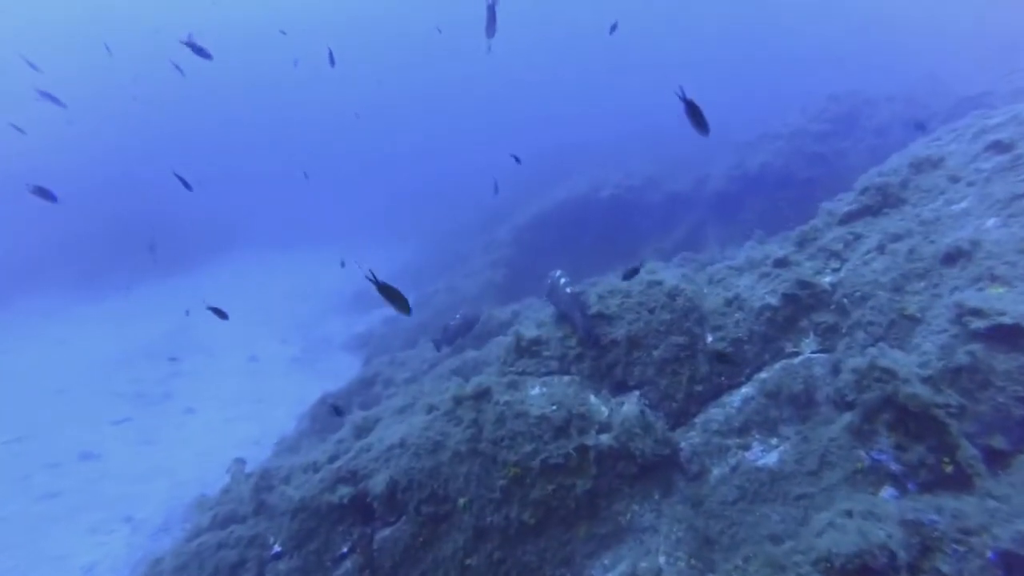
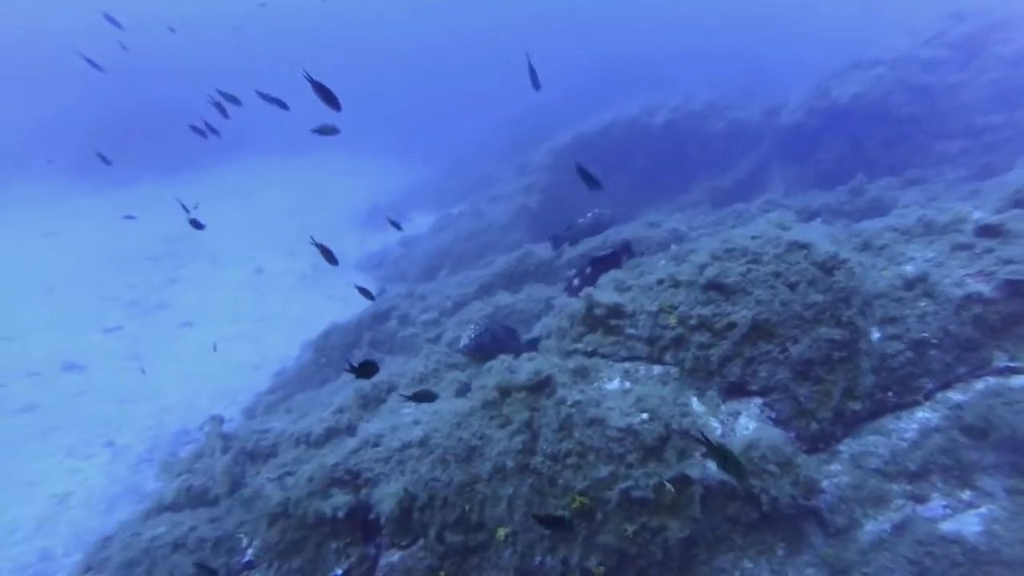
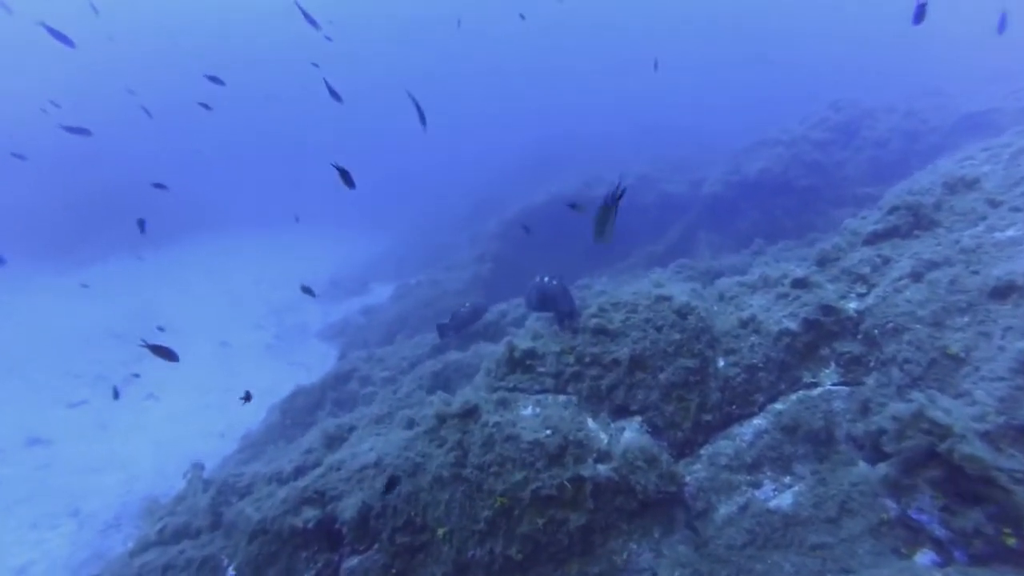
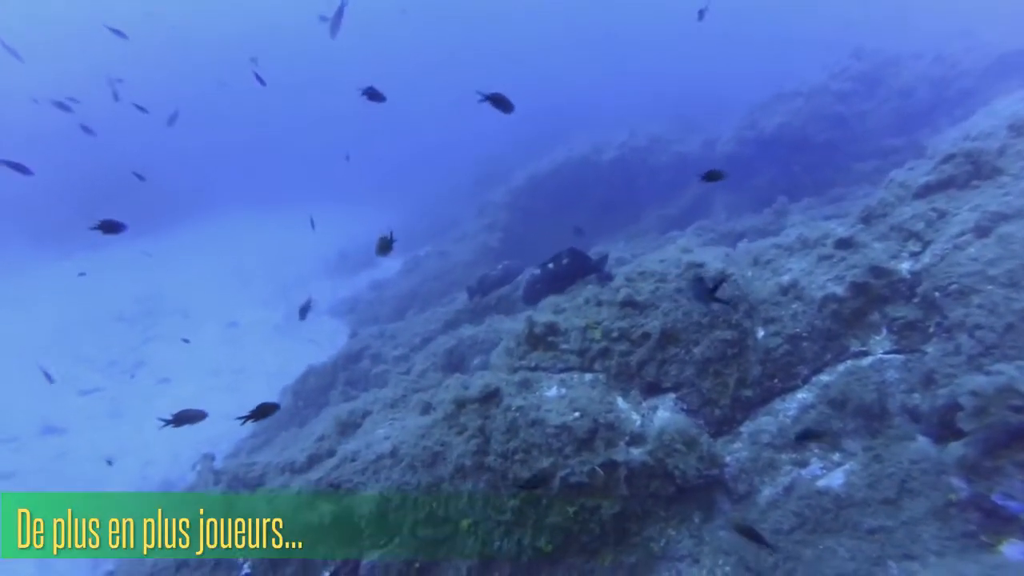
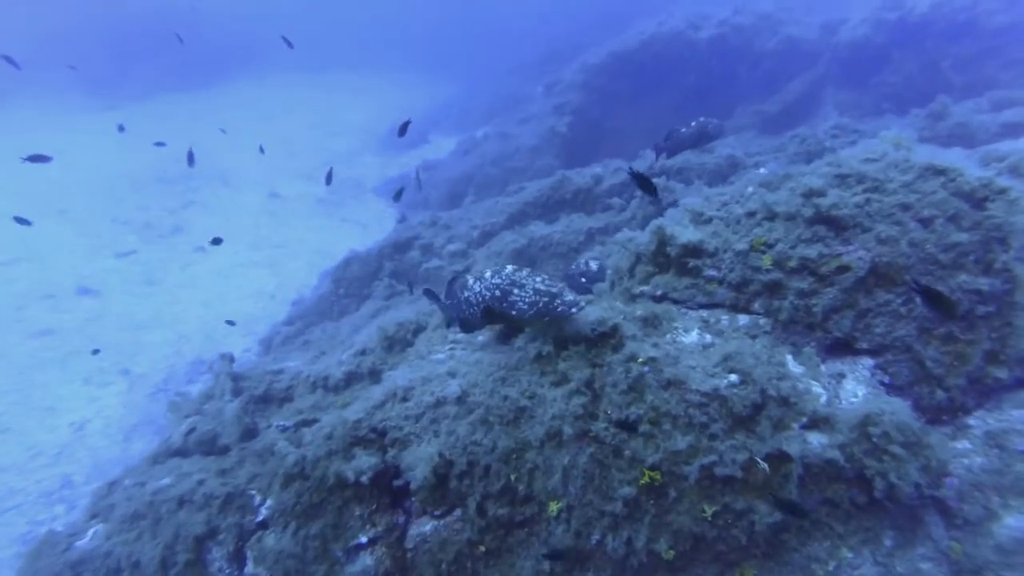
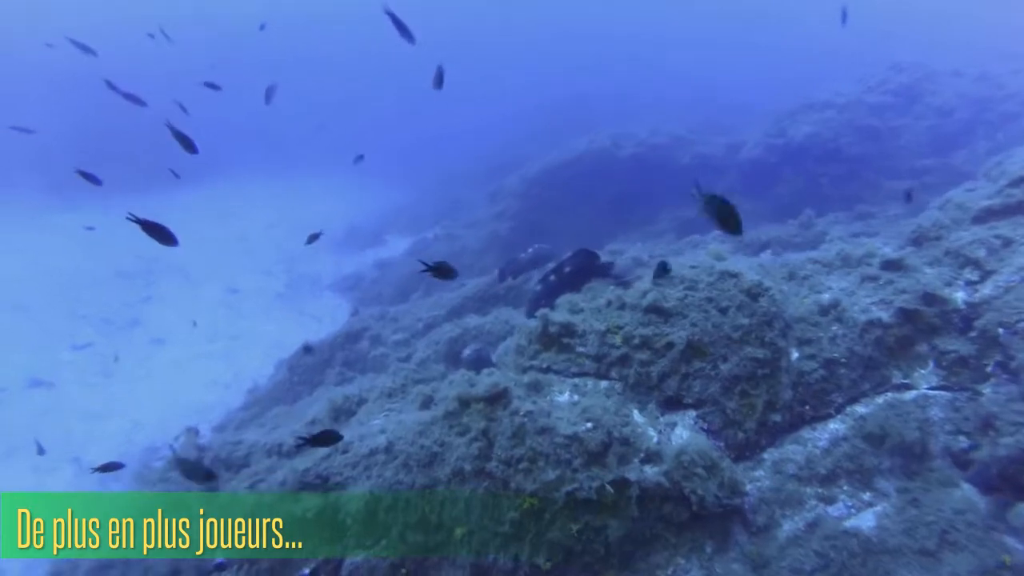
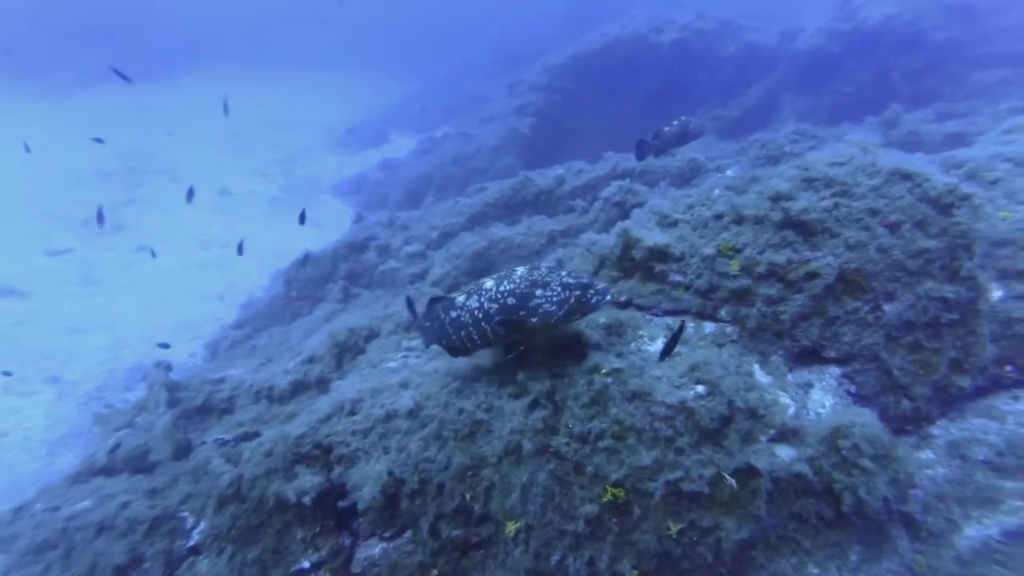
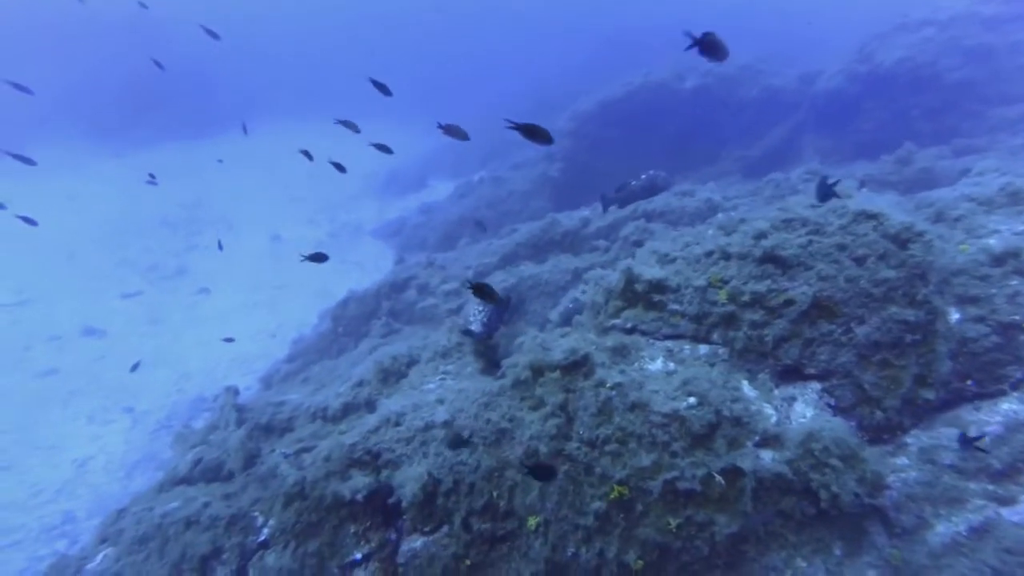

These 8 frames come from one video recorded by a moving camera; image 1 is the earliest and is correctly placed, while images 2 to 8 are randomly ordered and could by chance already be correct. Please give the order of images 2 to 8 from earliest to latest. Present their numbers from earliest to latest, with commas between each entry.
3, 4, 6, 2, 8, 5, 7
